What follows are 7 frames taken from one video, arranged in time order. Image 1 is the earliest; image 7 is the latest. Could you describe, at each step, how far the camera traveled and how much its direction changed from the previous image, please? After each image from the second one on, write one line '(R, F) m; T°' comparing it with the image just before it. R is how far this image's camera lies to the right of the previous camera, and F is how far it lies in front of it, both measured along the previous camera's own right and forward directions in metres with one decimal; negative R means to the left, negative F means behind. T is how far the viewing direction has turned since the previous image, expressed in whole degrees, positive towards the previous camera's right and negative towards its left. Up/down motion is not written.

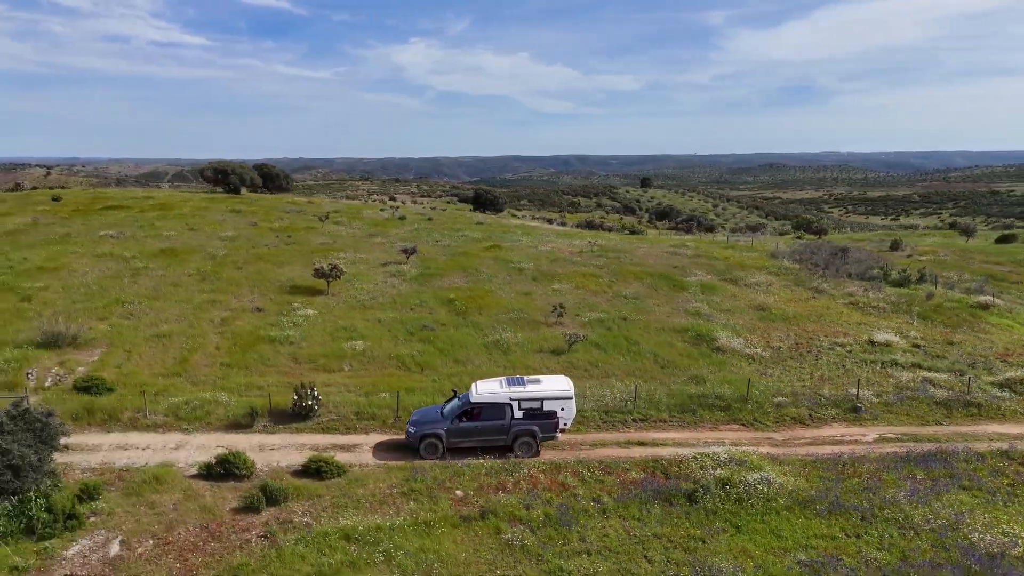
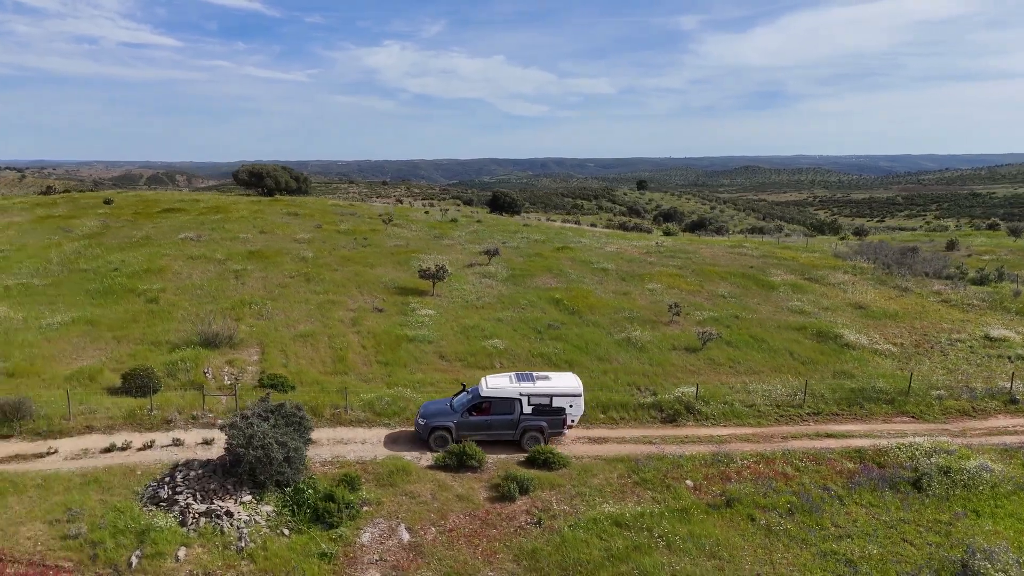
(-5.6, -0.5) m; +1°
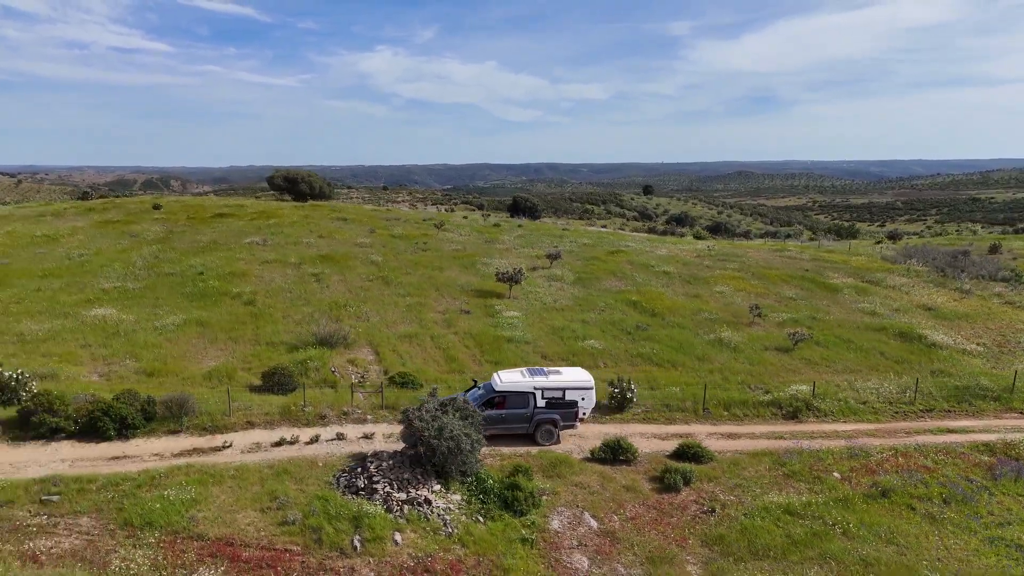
(-3.7, -0.7) m; 0°
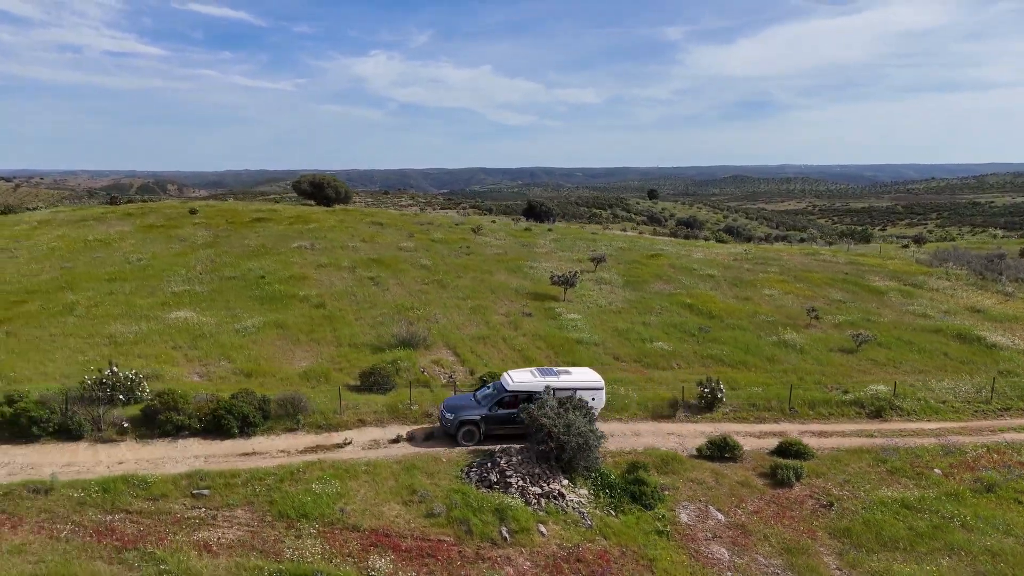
(-2.7, -0.6) m; 0°
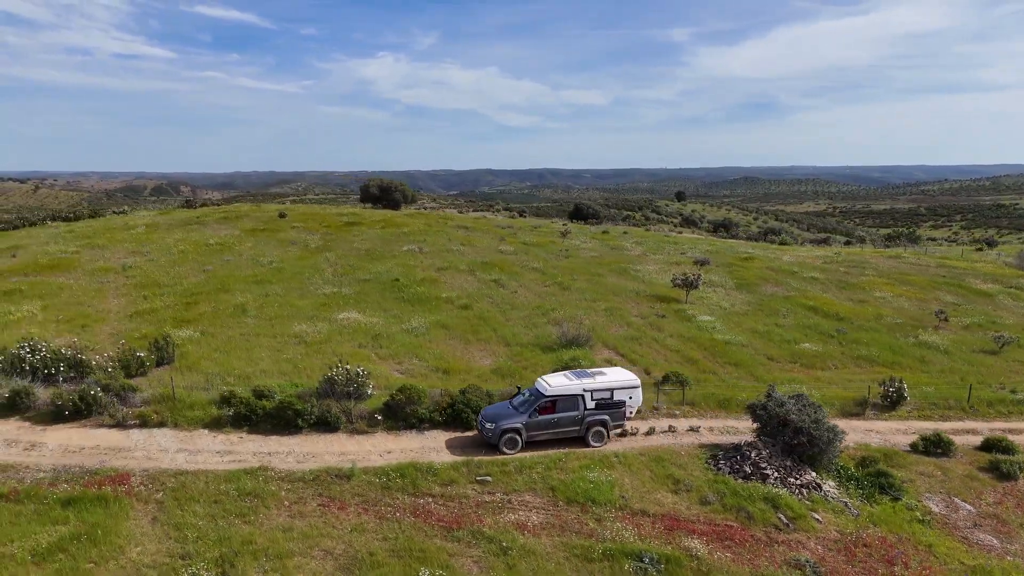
(-5.4, -1.2) m; -1°
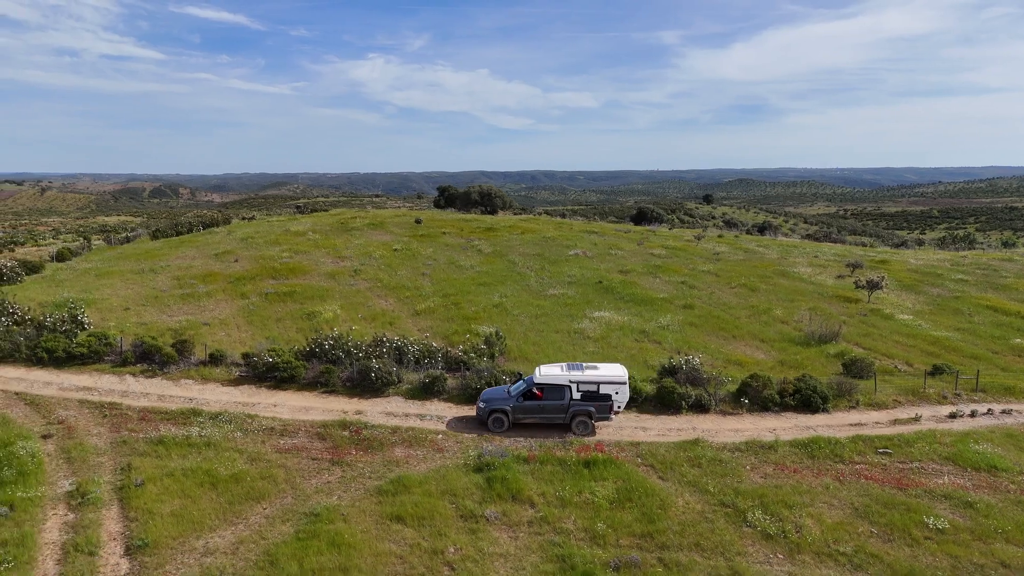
(-10.2, -3.0) m; -1°
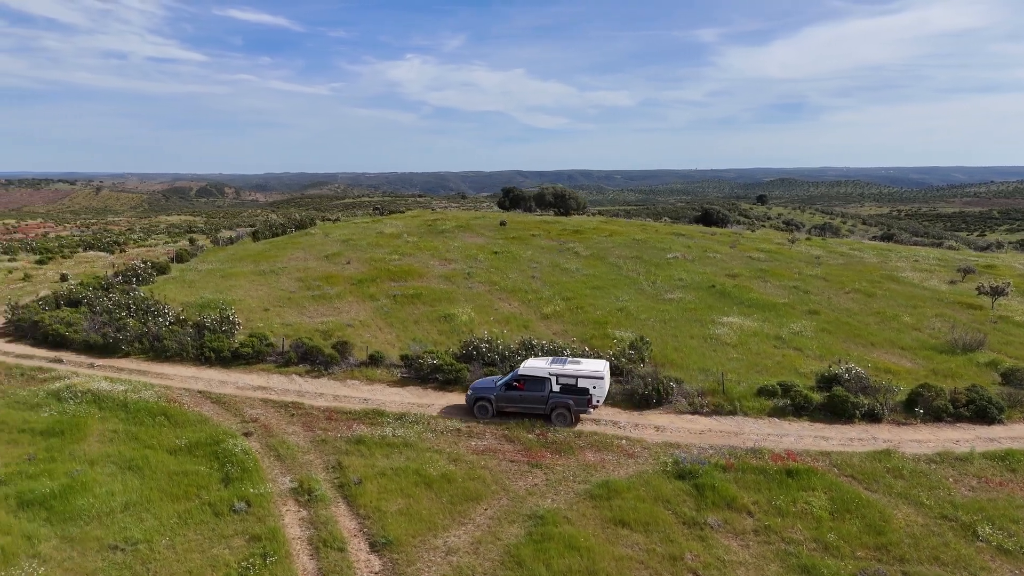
(-3.9, -0.3) m; -3°
